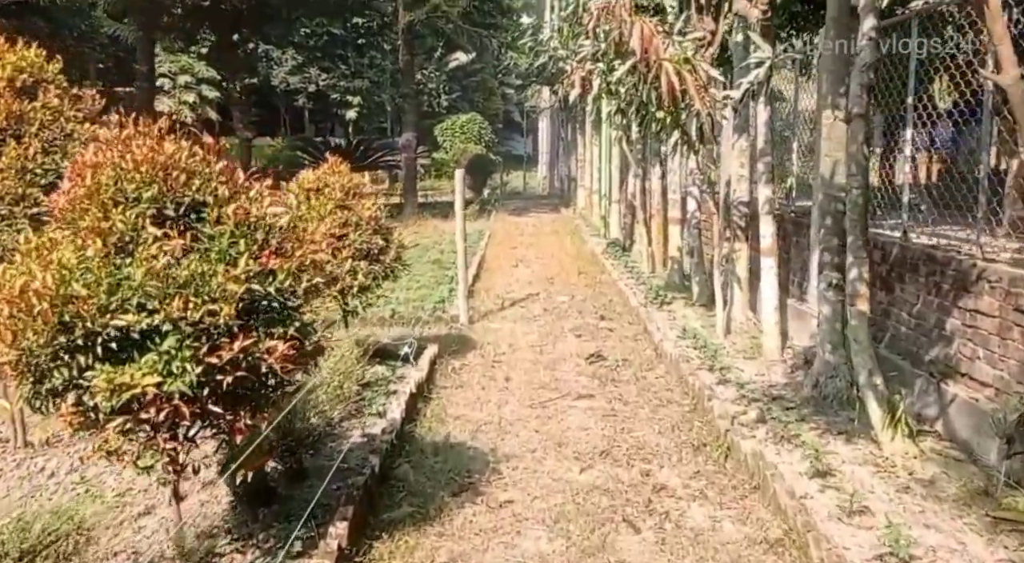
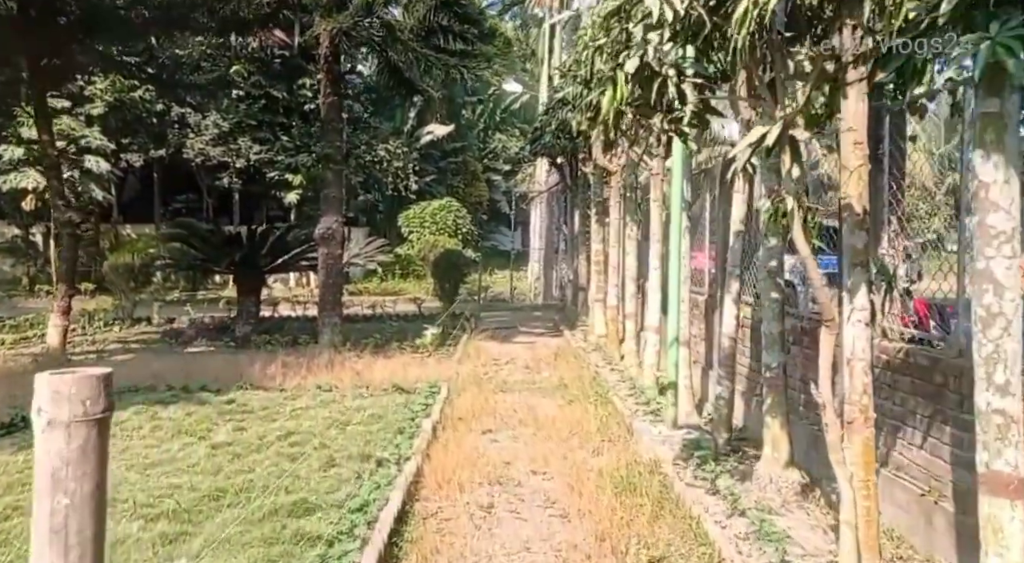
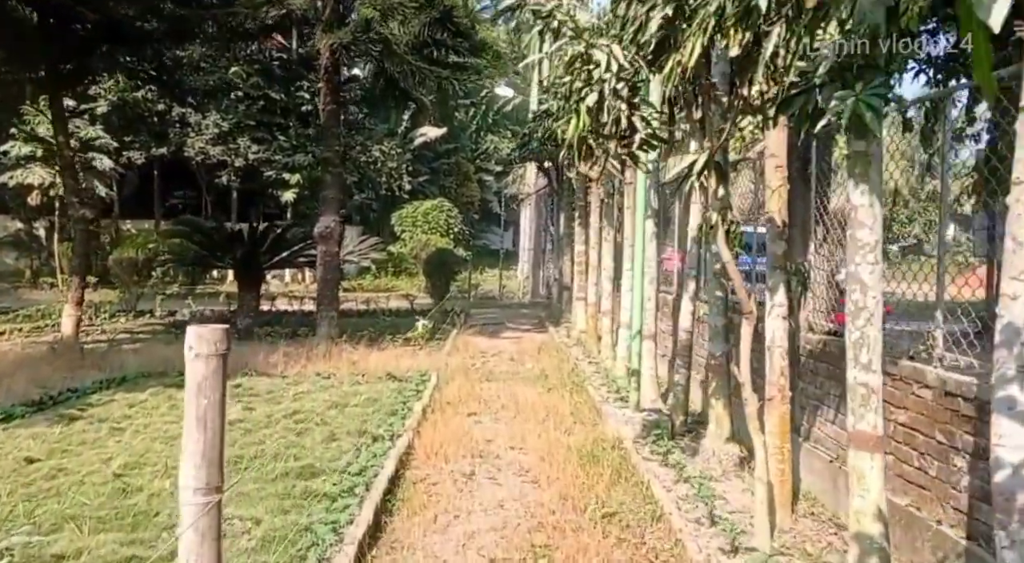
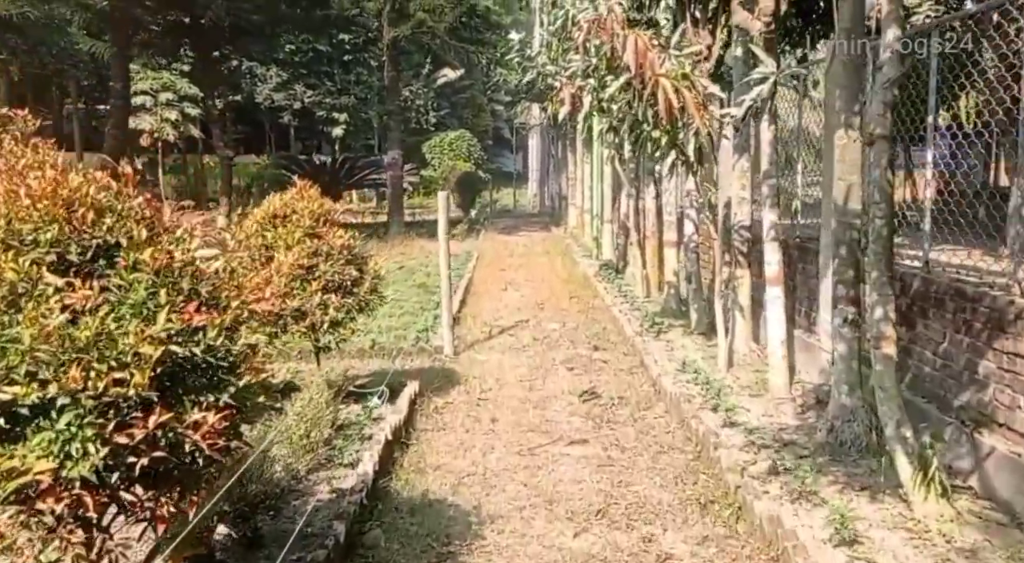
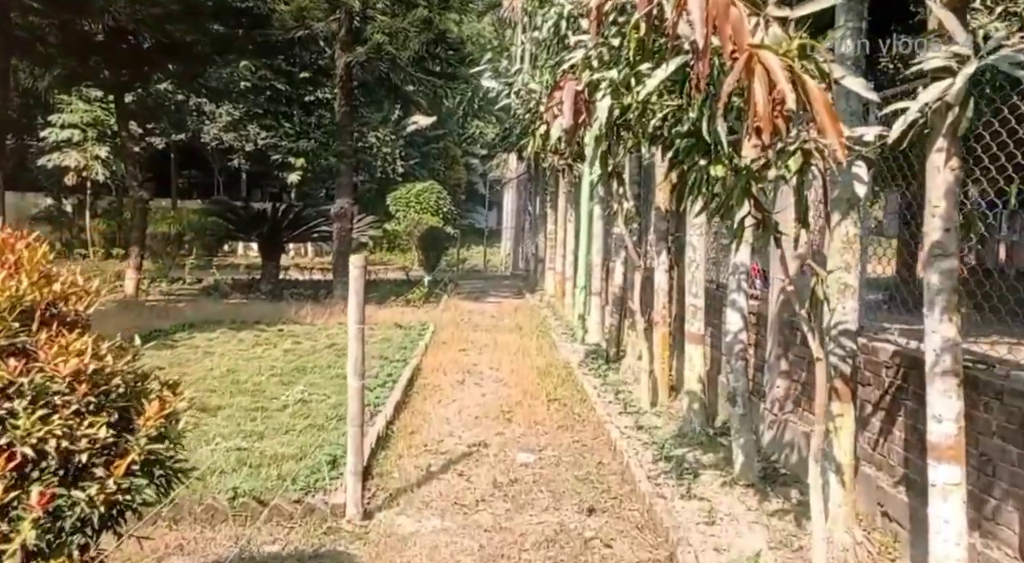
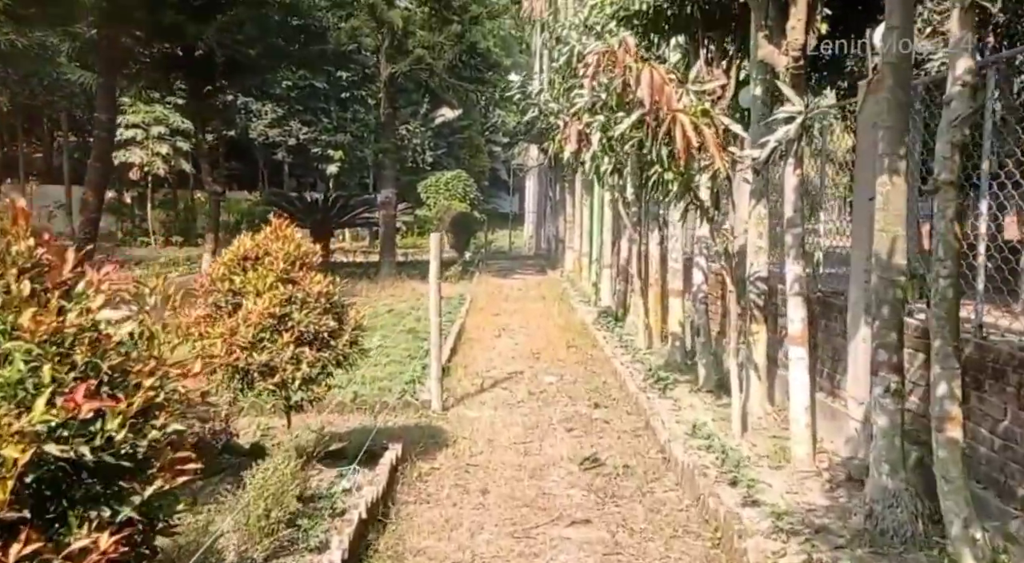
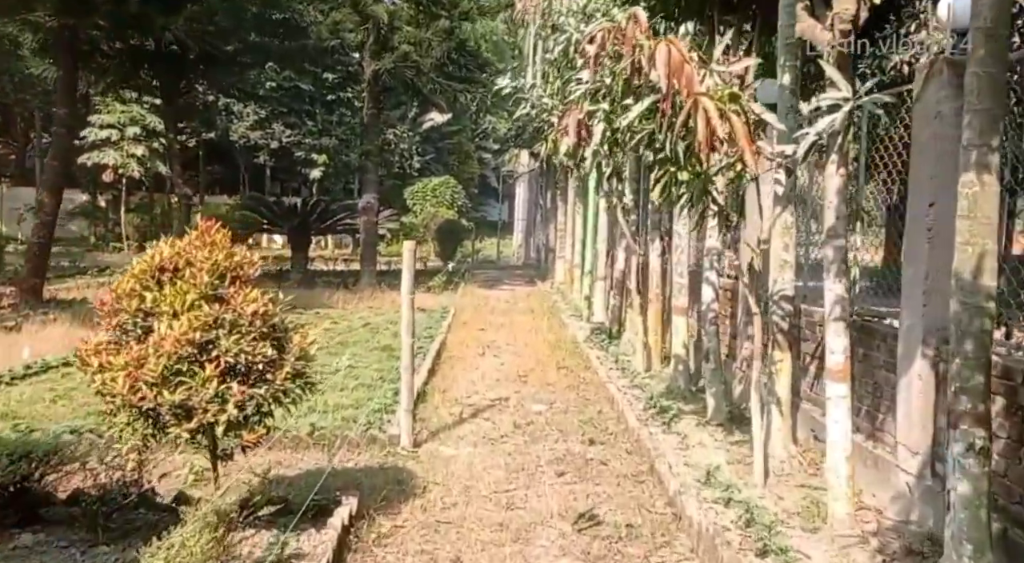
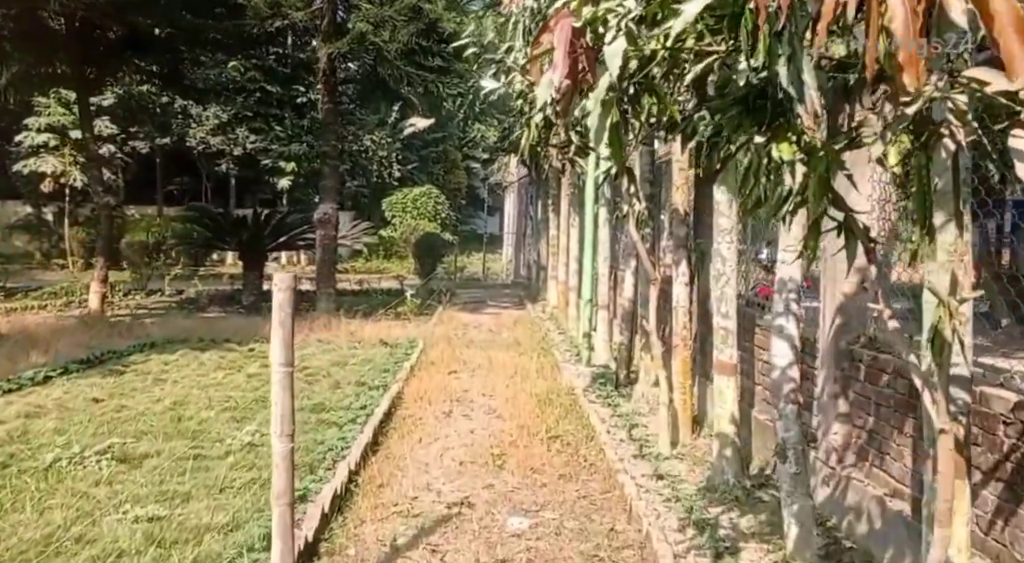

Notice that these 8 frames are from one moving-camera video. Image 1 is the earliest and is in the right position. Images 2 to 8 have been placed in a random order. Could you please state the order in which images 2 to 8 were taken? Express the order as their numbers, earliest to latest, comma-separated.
4, 6, 7, 5, 8, 3, 2
